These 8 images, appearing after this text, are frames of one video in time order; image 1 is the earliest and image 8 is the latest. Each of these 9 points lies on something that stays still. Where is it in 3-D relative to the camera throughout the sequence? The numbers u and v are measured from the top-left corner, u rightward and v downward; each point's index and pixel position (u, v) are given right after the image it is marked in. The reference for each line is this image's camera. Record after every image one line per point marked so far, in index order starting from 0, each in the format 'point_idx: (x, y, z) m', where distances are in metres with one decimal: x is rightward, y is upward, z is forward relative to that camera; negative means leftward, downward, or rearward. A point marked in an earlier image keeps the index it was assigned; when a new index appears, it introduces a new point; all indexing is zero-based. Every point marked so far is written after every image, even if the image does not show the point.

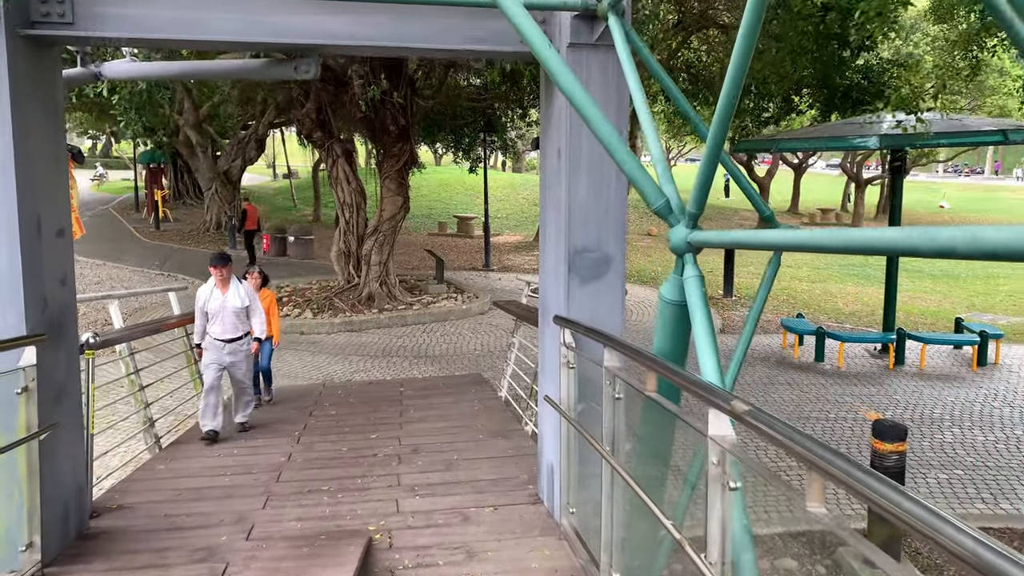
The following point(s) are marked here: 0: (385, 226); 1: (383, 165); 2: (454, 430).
0: (-1.8, +0.9, +11.4) m
1: (-1.9, +1.8, +11.3) m
2: (-0.4, -1.0, +5.5) m
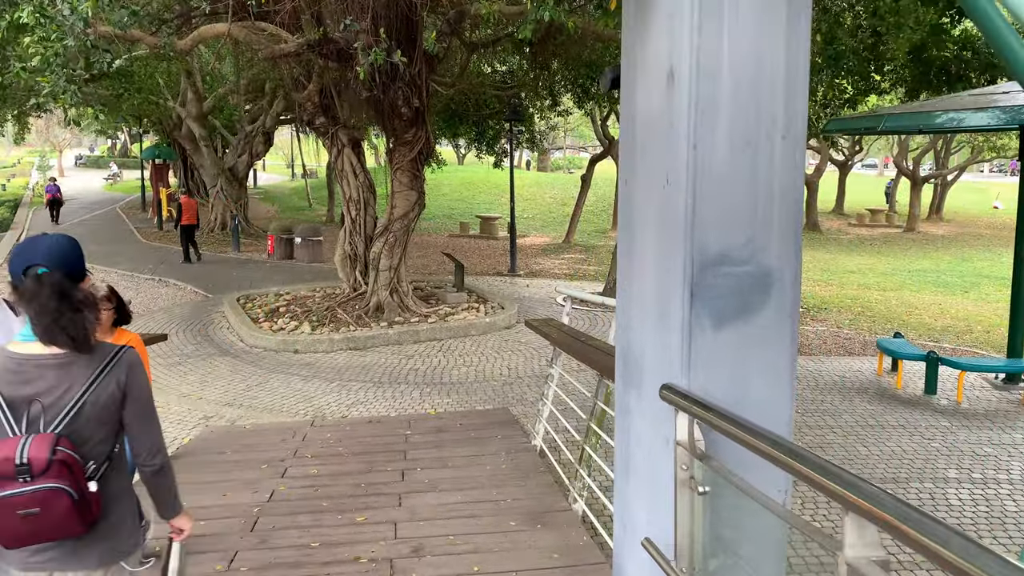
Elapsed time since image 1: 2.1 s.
0: (-1.5, +0.8, +9.8) m
1: (-1.5, +1.7, +9.7) m
2: (-0.2, -1.1, +3.9) m
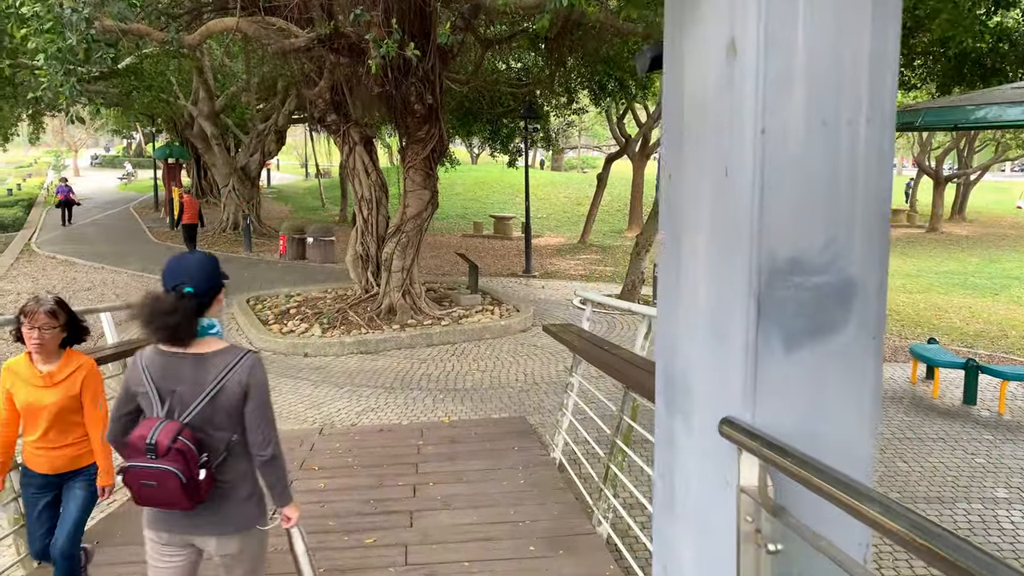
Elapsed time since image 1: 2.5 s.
0: (-1.3, +0.8, +9.6) m
1: (-1.3, +1.7, +9.5) m
2: (-0.1, -1.1, +3.6) m
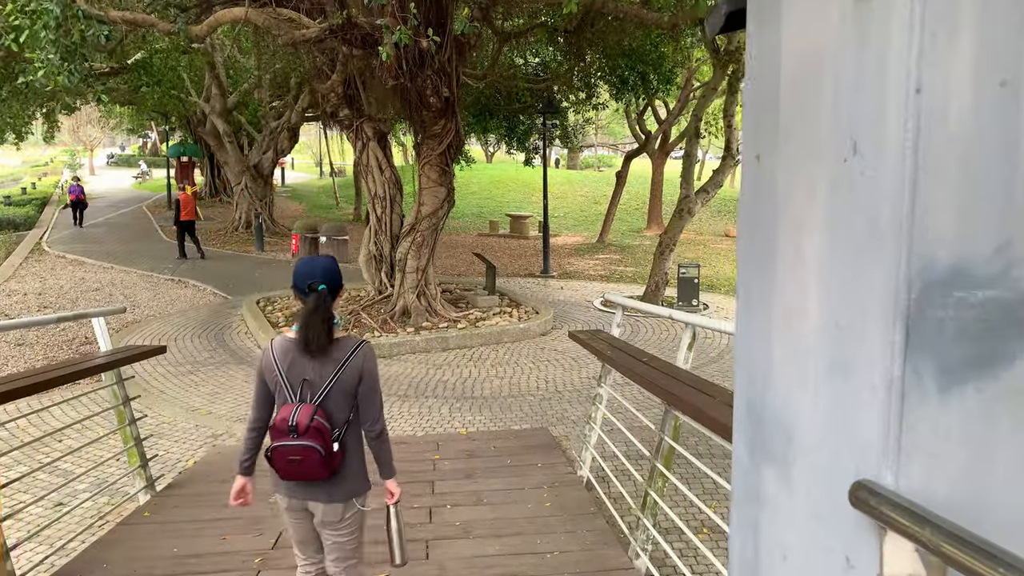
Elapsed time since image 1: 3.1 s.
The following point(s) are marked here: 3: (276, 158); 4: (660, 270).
0: (-1.0, +0.7, +9.2) m
1: (-1.1, +1.6, +9.1) m
2: (0.0, -1.2, +3.2) m
3: (-5.5, +3.0, +18.1) m
4: (+1.9, +0.2, +10.2) m
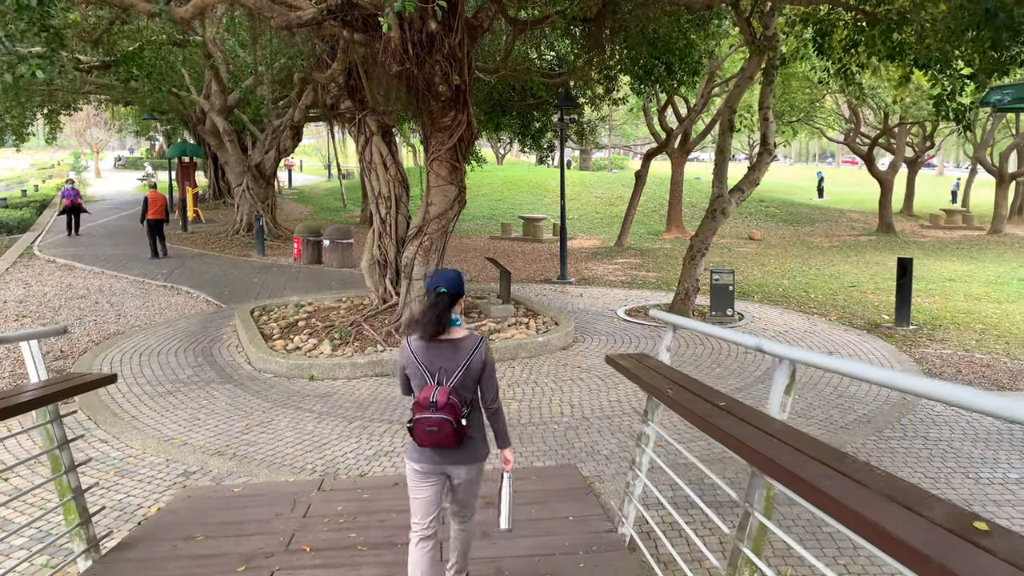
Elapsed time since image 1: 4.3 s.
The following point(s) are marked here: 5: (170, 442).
0: (-0.8, +0.7, +8.4) m
1: (-0.9, +1.5, +8.3) m
2: (+0.1, -1.2, +2.4) m
3: (-5.2, +2.9, +17.4) m
4: (+2.1, +0.1, +9.3) m
5: (-2.3, -1.1, +5.3) m
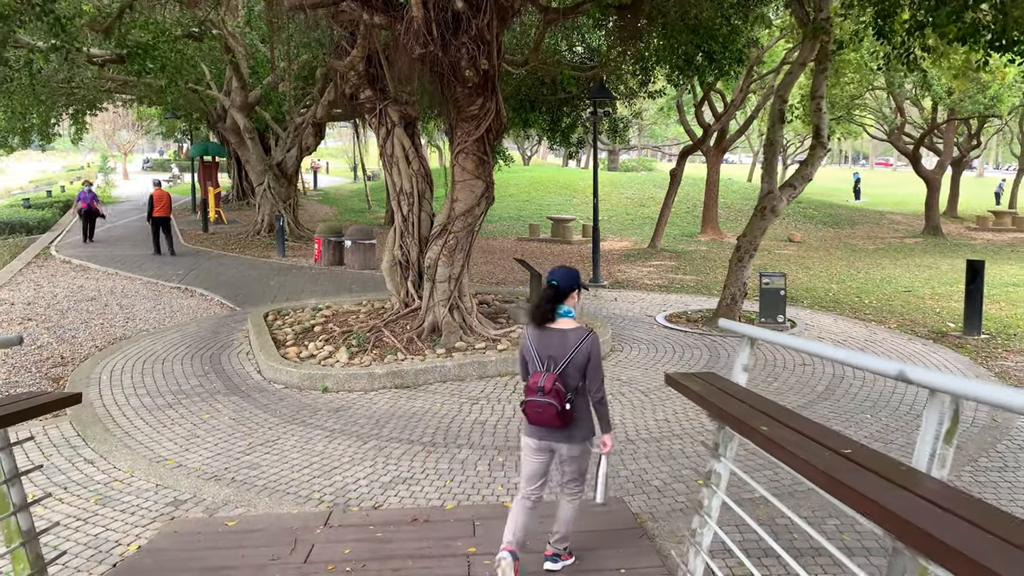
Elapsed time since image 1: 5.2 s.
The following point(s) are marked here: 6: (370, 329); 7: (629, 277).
0: (-0.5, +0.6, +7.8) m
1: (-0.6, +1.5, +7.7) m
2: (+0.2, -1.2, +1.7) m
3: (-4.6, +2.8, +16.9) m
4: (+2.5, +0.1, +8.6) m
5: (-2.1, -1.1, +4.7) m
6: (-1.4, -0.4, +7.7) m
7: (+1.9, +0.2, +12.5) m
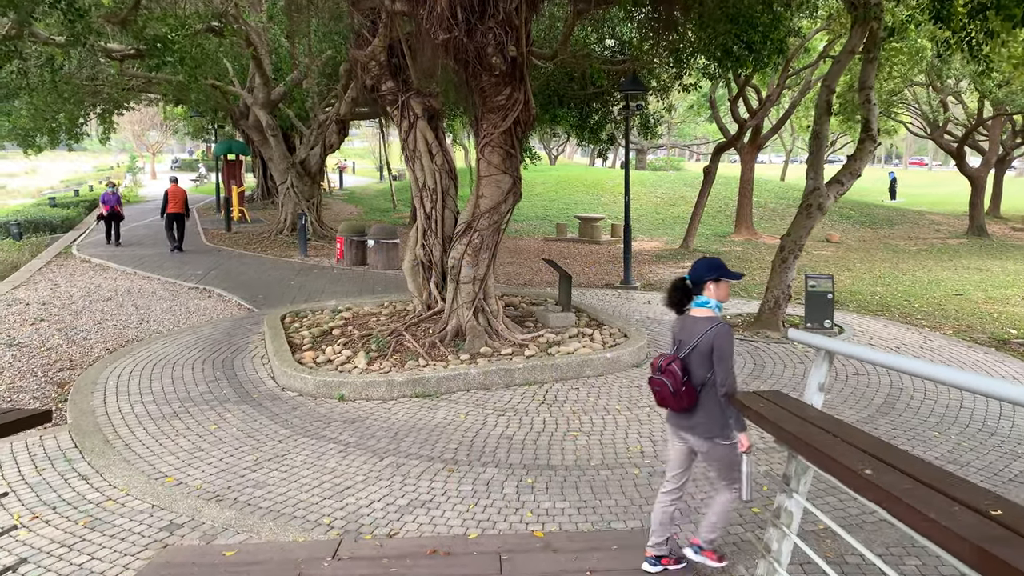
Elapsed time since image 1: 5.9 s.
0: (-0.3, +0.6, +7.3) m
1: (-0.3, +1.5, +7.2) m
2: (+0.3, -1.2, +1.3) m
3: (-4.0, +2.8, +16.6) m
4: (+2.8, +0.1, +8.1) m
5: (-1.9, -1.1, +4.4) m
6: (-1.1, -0.4, +7.3) m
7: (+2.3, +0.1, +11.9) m
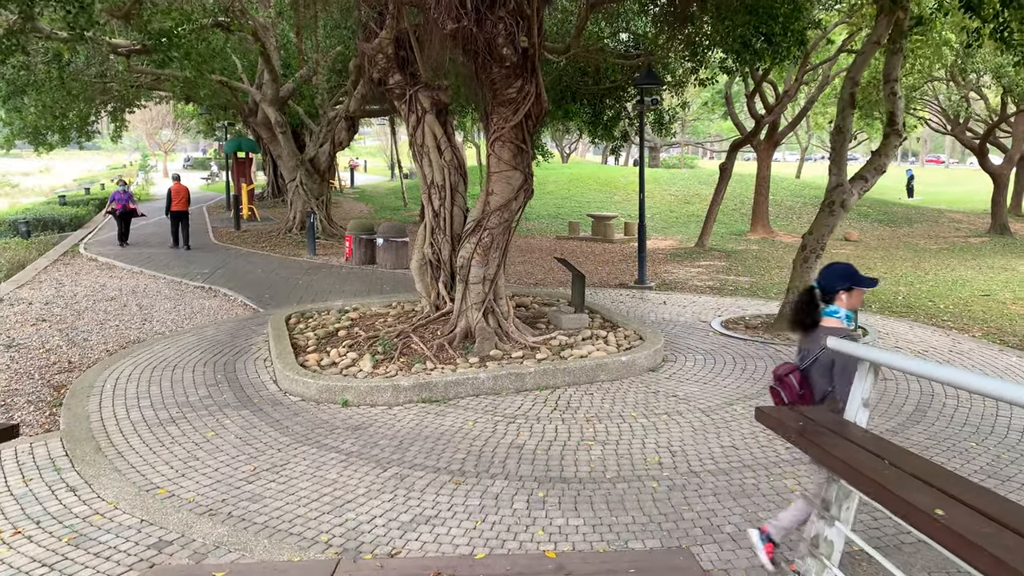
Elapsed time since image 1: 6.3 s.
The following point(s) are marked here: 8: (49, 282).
0: (-0.2, +0.6, +7.1) m
1: (-0.2, +1.5, +7.0) m
2: (+0.3, -1.3, +1.0) m
3: (-3.7, +2.9, +16.4) m
4: (+2.9, +0.1, +7.8) m
5: (-1.9, -1.1, +4.1) m
6: (-1.0, -0.4, +7.1) m
7: (+2.4, +0.2, +11.7) m
8: (-6.5, +0.1, +11.0) m
